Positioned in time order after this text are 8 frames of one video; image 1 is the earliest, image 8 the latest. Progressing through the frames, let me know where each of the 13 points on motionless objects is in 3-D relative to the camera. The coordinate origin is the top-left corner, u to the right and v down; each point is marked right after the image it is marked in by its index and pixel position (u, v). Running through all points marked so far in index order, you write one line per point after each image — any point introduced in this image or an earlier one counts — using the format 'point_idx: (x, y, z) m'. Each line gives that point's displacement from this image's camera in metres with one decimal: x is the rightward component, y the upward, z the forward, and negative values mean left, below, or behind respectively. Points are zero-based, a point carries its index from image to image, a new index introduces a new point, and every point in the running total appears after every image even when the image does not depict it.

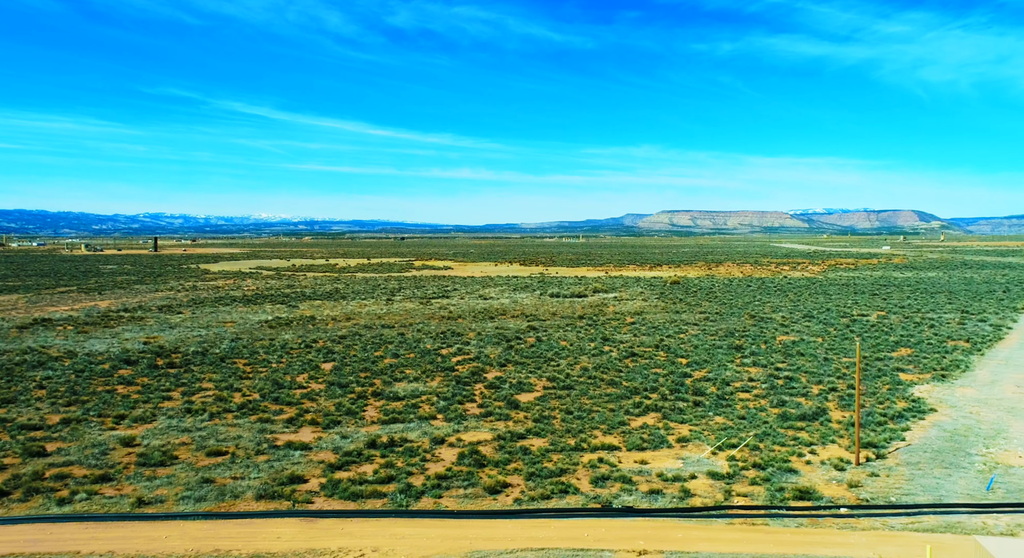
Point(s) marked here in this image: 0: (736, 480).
0: (+4.2, -3.8, +13.9) m
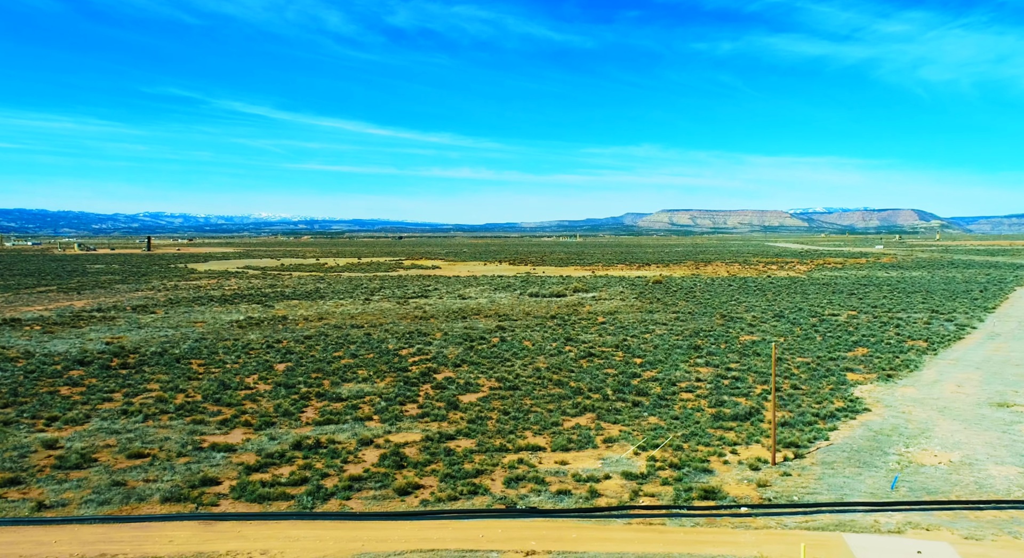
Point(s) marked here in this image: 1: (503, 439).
0: (+2.5, -3.8, +14.0) m
1: (-0.2, -3.8, +17.7) m
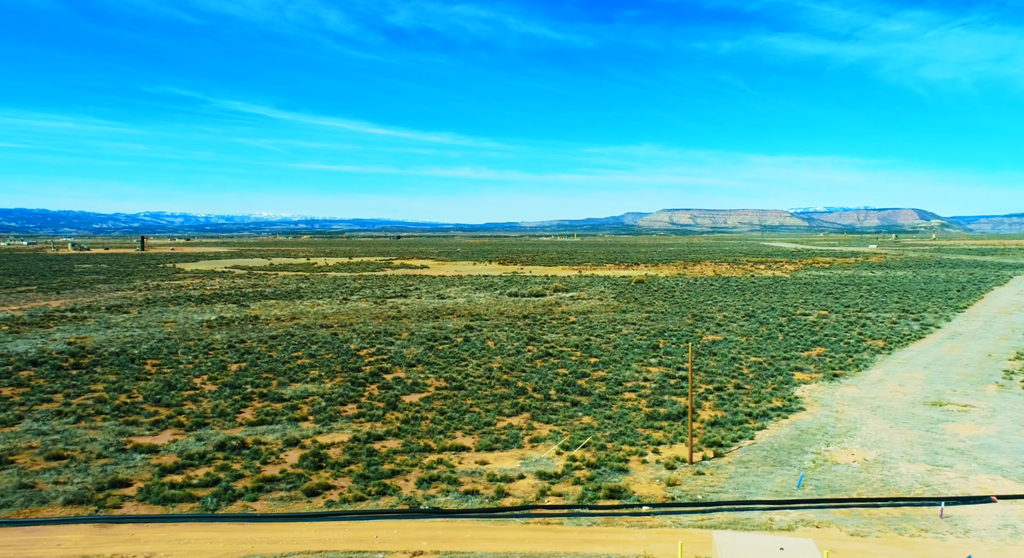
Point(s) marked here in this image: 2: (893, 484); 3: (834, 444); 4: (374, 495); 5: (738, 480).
0: (+0.9, -3.8, +14.0) m
1: (-2.0, -3.8, +17.7) m
2: (+7.0, -3.8, +13.8) m
3: (+7.3, -3.7, +16.9) m
4: (-2.4, -3.8, +13.2) m
5: (+4.2, -3.8, +13.9) m
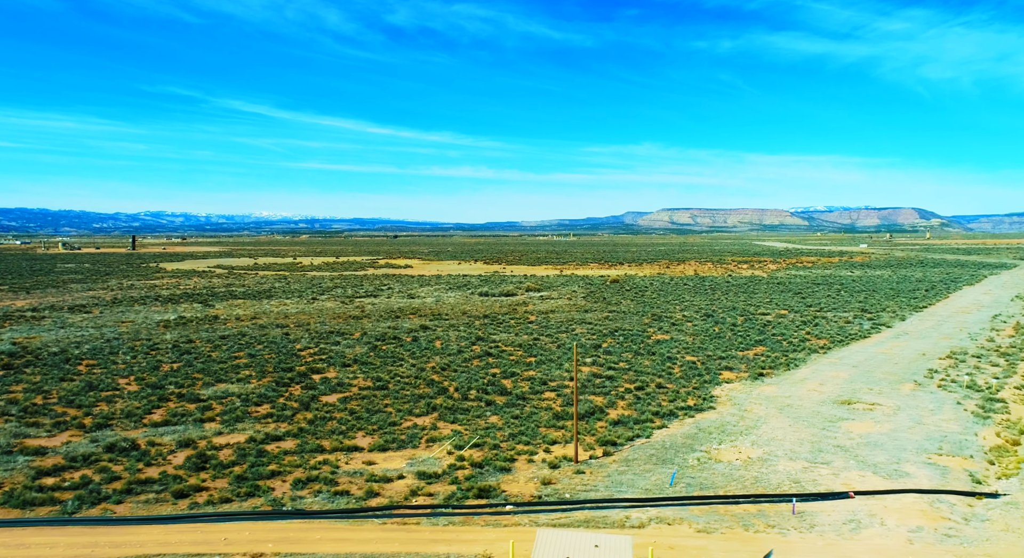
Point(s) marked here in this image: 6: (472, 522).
0: (-1.4, -3.8, +14.0) m
1: (-4.4, -3.8, +17.6) m
2: (+4.7, -3.8, +14.0) m
3: (+4.9, -3.7, +17.1) m
4: (-4.7, -3.8, +13.1) m
5: (+1.9, -3.8, +14.0) m
6: (-0.6, -3.8, +11.6) m
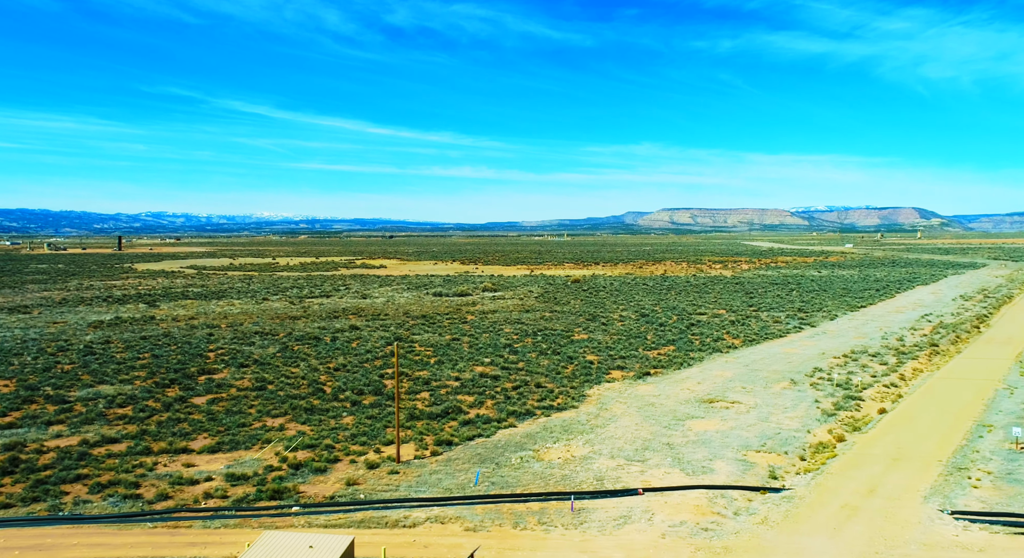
0: (-5.0, -3.8, +14.0) m
1: (-8.1, -3.8, +17.5) m
2: (+1.0, -3.8, +14.2) m
3: (+1.2, -3.8, +17.3) m
4: (-8.3, -3.8, +12.9) m
5: (-1.7, -3.8, +14.1) m
6: (-4.1, -3.8, +11.6) m
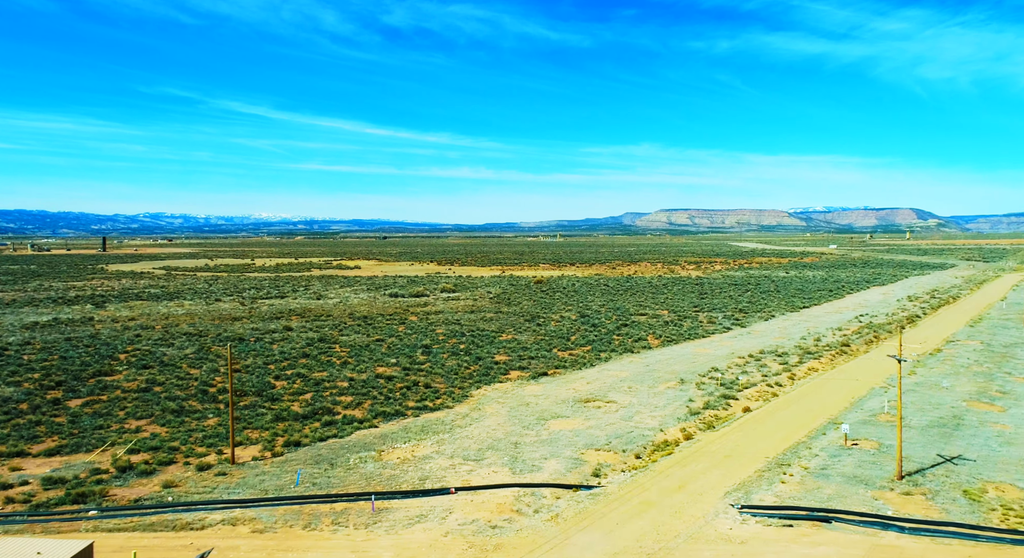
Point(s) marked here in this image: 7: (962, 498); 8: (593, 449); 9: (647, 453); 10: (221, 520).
0: (-8.4, -3.8, +13.8) m
1: (-11.6, -3.9, +17.2) m
2: (-2.3, -3.8, +14.3) m
3: (-2.3, -3.8, +17.4) m
4: (-11.6, -3.9, +12.6) m
5: (-5.0, -3.8, +14.1) m
6: (-7.4, -3.8, +11.5) m
7: (+7.7, -3.8, +12.9) m
8: (+1.8, -3.8, +16.6) m
9: (+3.0, -3.8, +16.3) m
10: (-4.6, -3.8, +11.8) m
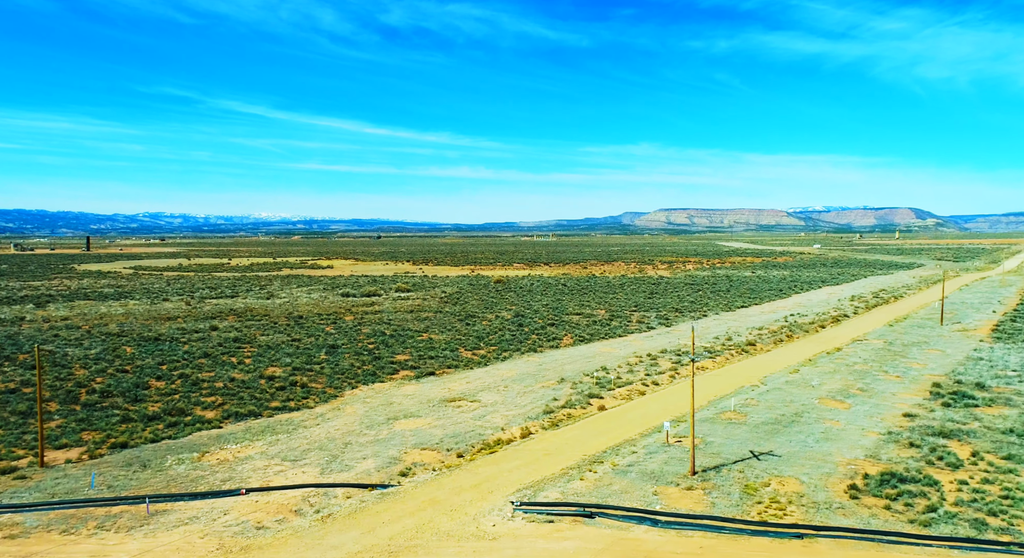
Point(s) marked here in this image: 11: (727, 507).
0: (-12.1, -3.8, +13.5) m
1: (-15.5, -3.9, +16.7) m
2: (-6.1, -3.9, +14.3) m
3: (-6.2, -3.8, +17.4) m
4: (-15.3, -3.9, +12.2) m
5: (-8.8, -3.8, +14.0) m
6: (-11.0, -3.9, +11.2) m
7: (+4.0, -3.8, +13.3) m
8: (-2.1, -3.8, +16.7) m
9: (-0.9, -3.8, +16.5) m
10: (-8.2, -3.8, +11.7) m
11: (+3.6, -3.8, +12.5) m
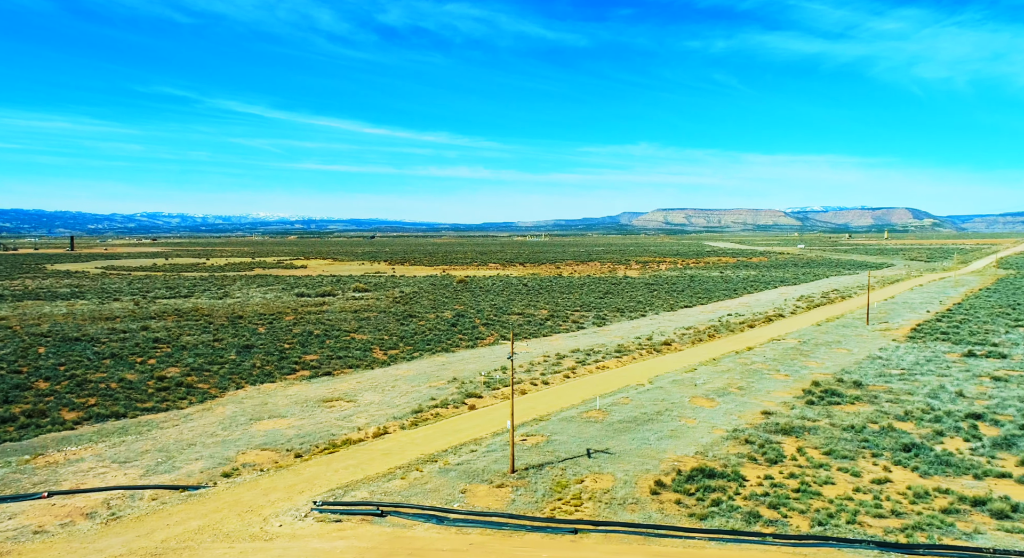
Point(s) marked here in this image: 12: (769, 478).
0: (-15.5, -3.9, +13.2) m
1: (-19.1, -3.9, +16.2) m
2: (-9.5, -3.9, +14.1) m
3: (-9.8, -3.8, +17.3) m
4: (-18.6, -3.9, +11.7) m
5: (-12.2, -3.8, +13.7) m
6: (-14.4, -3.9, +10.9) m
7: (+0.6, -3.8, +13.6) m
8: (-5.6, -3.8, +16.8) m
9: (-4.5, -3.9, +16.5) m
10: (-11.6, -3.8, +11.4) m
11: (+0.2, -3.9, +12.8) m
12: (+4.9, -3.8, +14.1) m
